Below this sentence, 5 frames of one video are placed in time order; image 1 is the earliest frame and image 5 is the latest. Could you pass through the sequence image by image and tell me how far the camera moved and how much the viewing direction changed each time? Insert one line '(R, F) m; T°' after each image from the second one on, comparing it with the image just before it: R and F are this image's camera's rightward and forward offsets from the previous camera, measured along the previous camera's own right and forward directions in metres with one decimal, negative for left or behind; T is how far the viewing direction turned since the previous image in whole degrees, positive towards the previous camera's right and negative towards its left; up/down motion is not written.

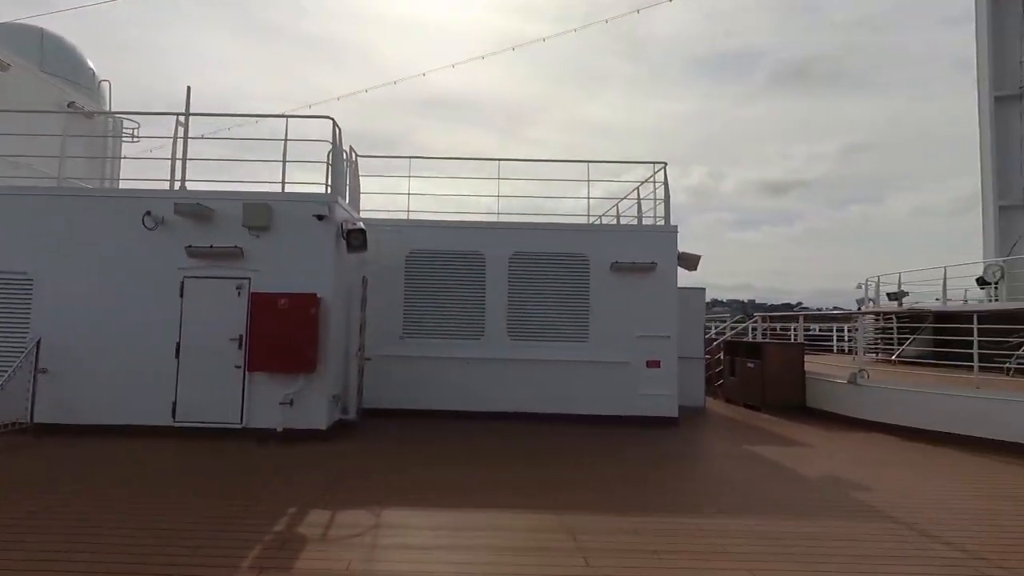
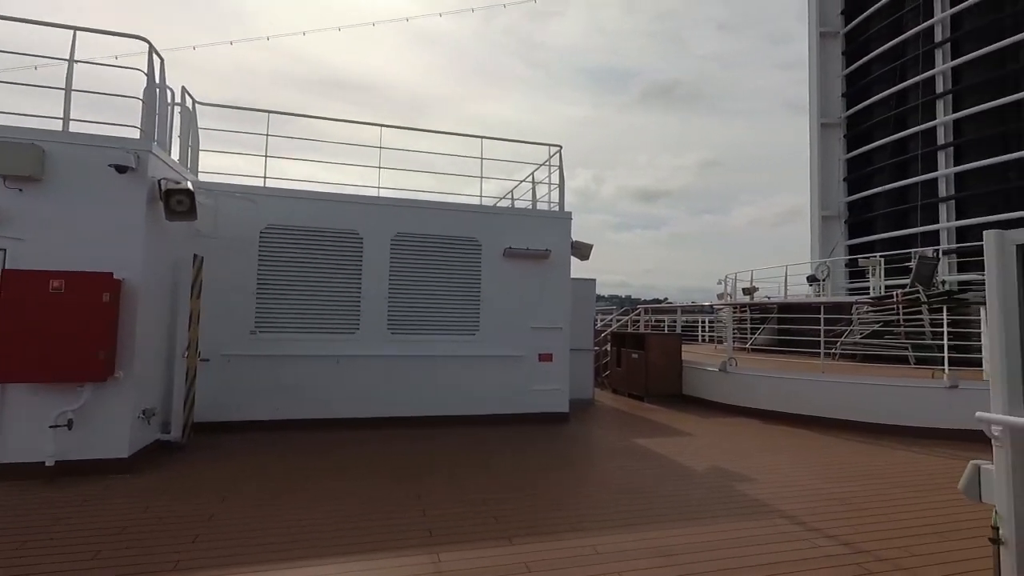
(+0.1, +0.8) m; +13°
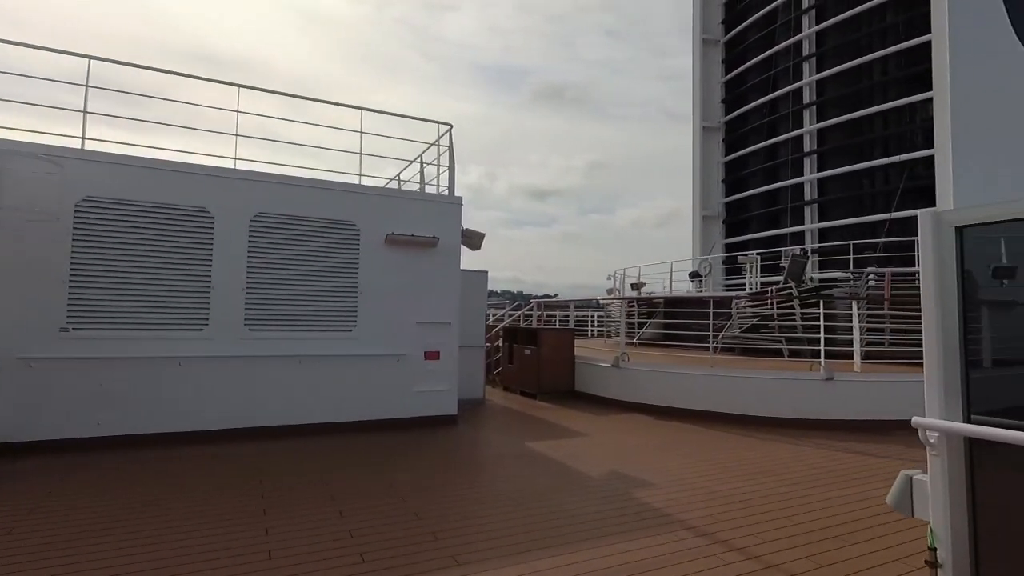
(+0.2, +0.7) m; +12°
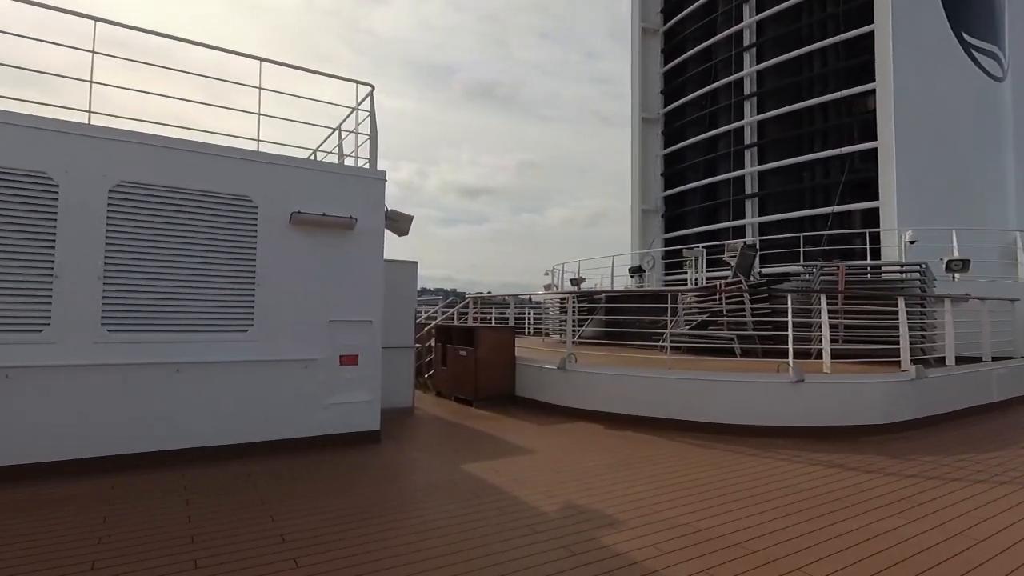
(0.0, +1.0) m; +8°
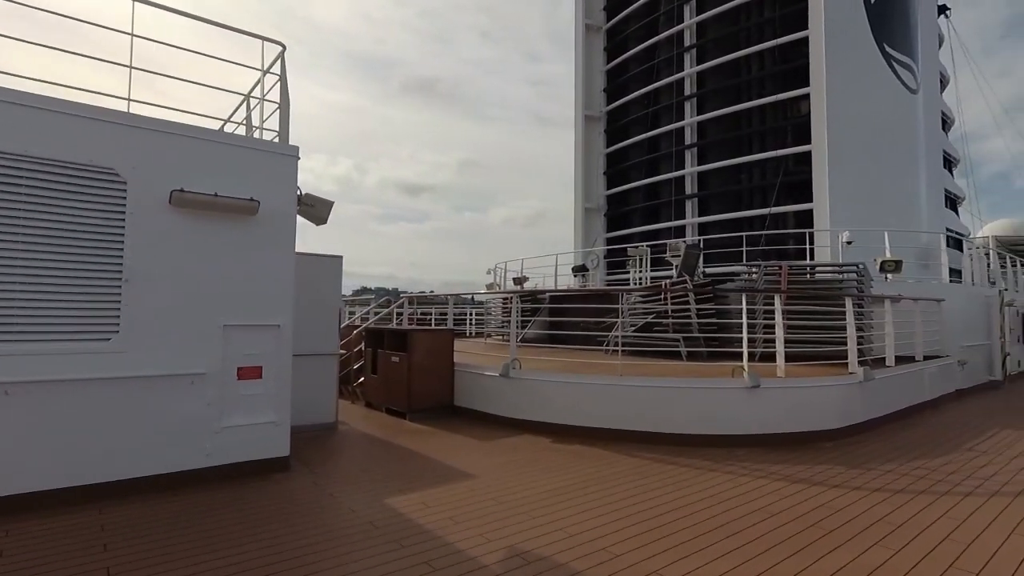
(+0.1, +0.7) m; +6°
